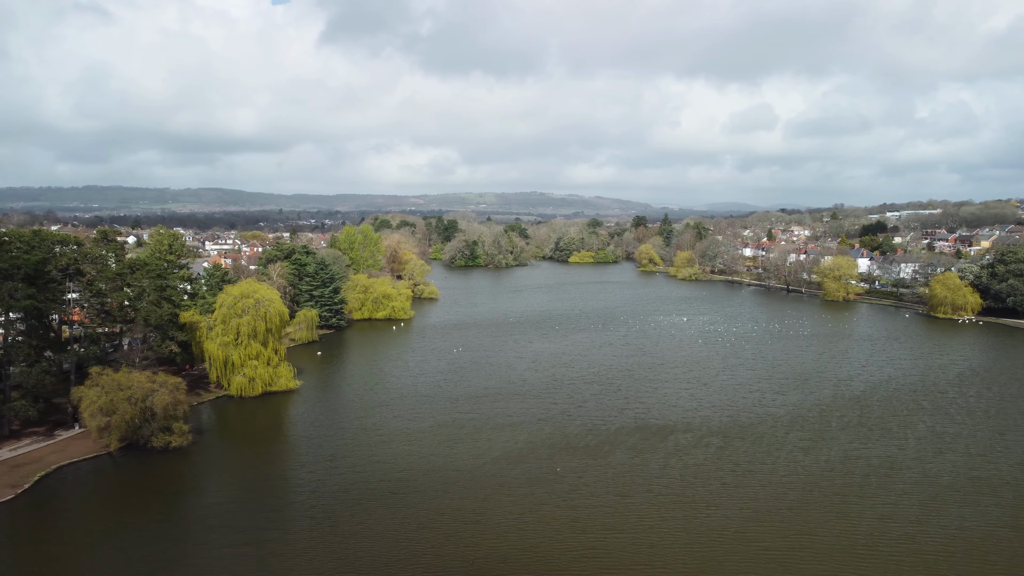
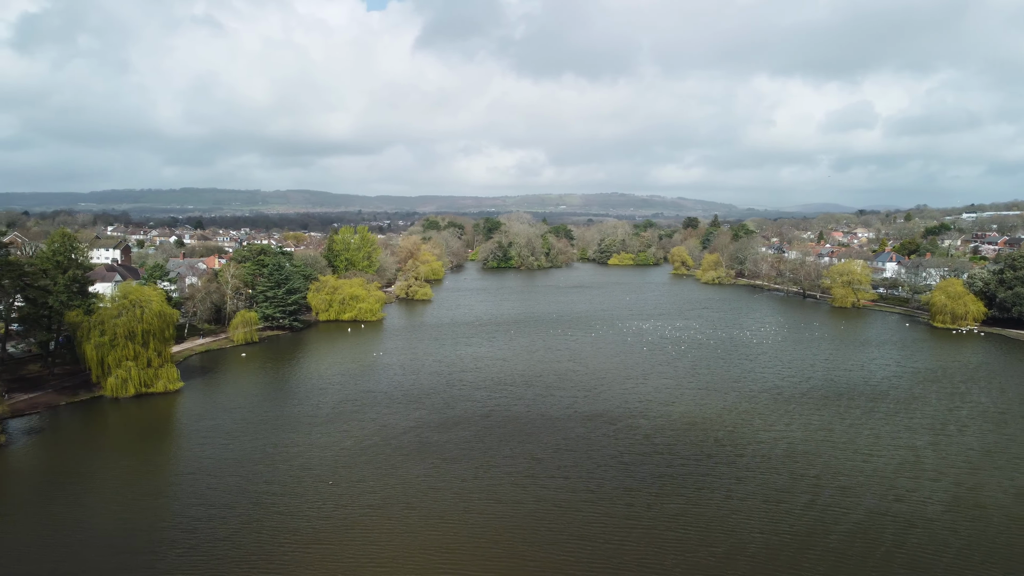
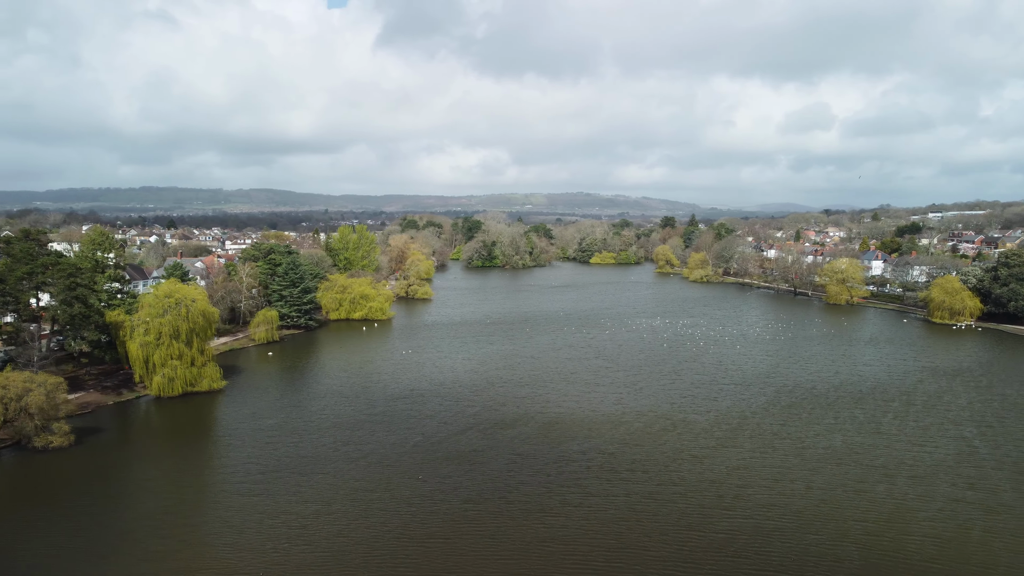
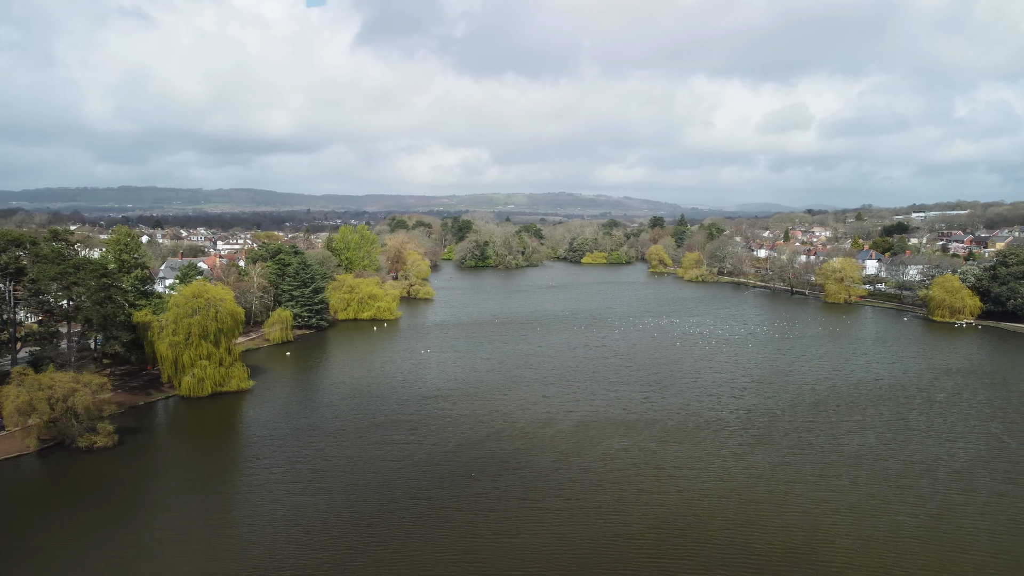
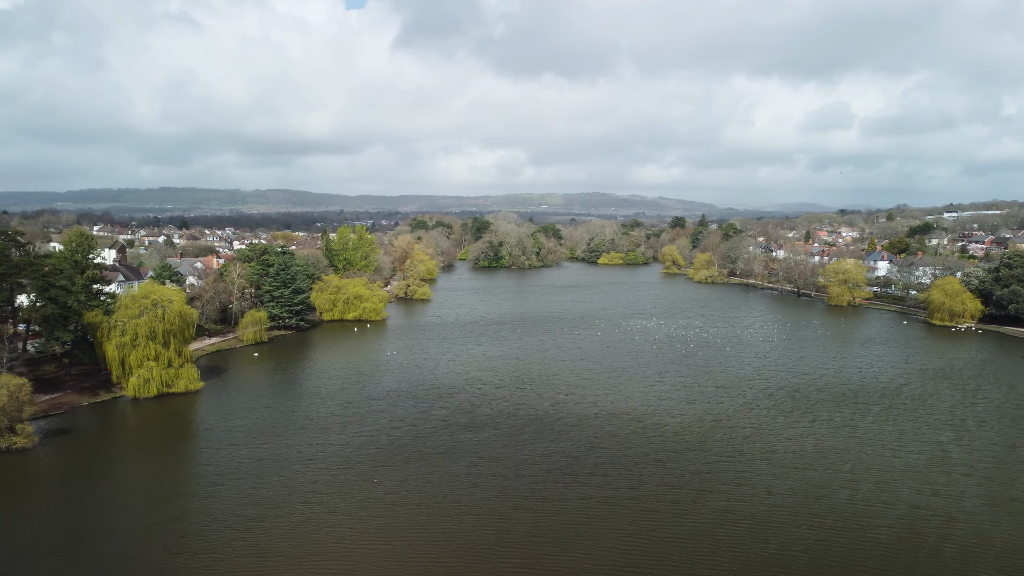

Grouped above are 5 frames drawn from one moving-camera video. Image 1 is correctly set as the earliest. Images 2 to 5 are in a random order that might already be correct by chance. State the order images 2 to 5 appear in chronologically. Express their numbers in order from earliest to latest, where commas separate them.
4, 3, 5, 2
